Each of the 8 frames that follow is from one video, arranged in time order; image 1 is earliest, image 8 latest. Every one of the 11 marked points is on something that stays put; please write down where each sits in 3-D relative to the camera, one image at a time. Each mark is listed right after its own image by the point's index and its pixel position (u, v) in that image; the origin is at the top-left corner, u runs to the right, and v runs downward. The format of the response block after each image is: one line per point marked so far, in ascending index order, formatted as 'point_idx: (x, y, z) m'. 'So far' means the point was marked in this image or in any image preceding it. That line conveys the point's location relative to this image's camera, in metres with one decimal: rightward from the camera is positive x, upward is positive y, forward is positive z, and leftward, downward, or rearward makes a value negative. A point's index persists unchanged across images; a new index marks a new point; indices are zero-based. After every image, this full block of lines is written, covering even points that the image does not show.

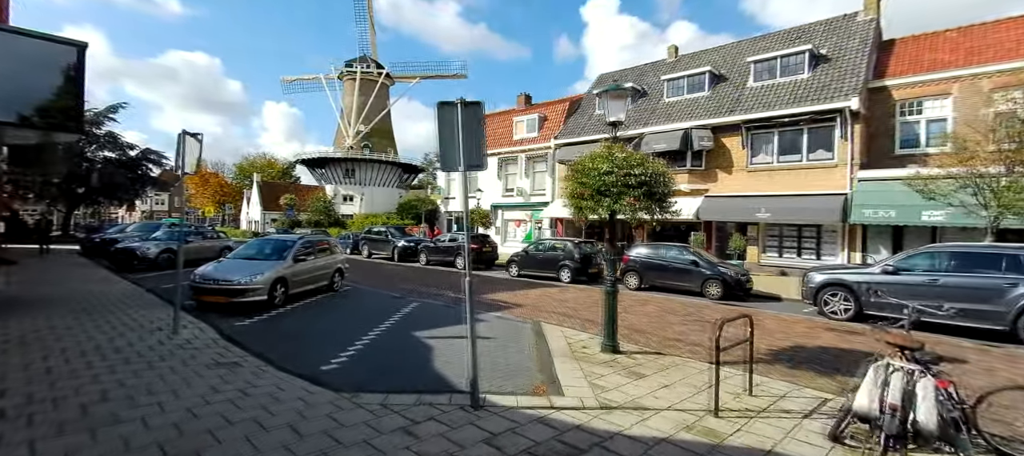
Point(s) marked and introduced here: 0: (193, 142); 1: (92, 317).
0: (-4.7, +1.3, +6.4) m
1: (-7.1, -1.5, +7.3) m
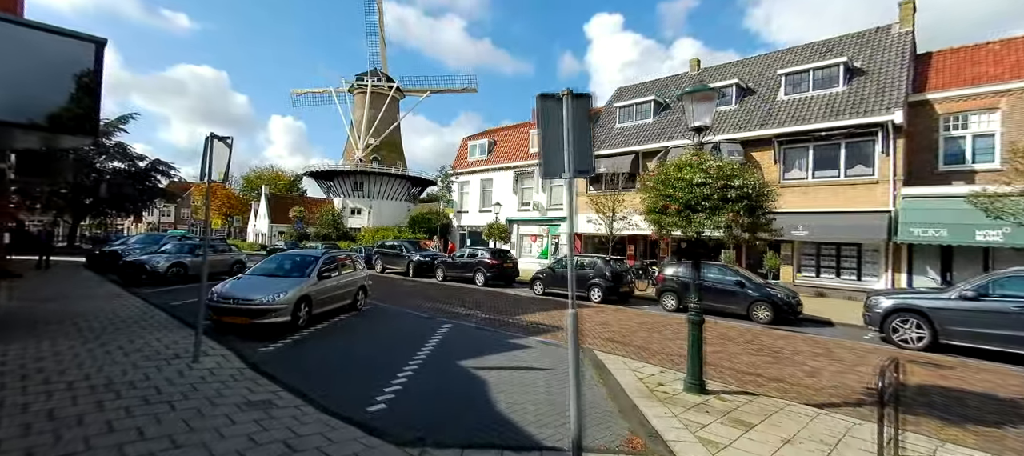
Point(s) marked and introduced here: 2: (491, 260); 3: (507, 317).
0: (-3.8, +1.1, +5.7) m
1: (-6.2, -1.7, +6.6) m
2: (-0.9, -1.3, +18.2) m
3: (-0.1, -2.1, +10.3) m
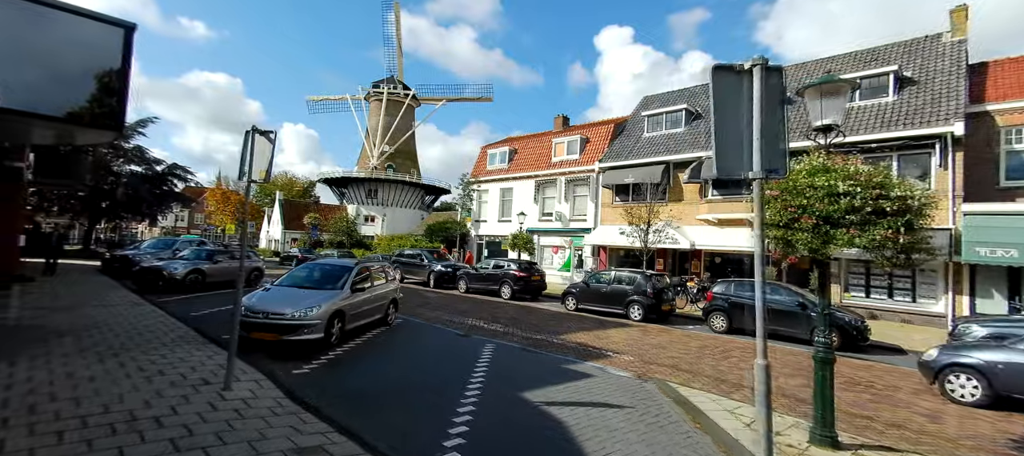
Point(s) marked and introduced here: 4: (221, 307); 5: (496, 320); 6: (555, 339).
0: (-2.9, +1.0, +5.1) m
1: (-5.3, -1.8, +5.8) m
2: (+0.3, -1.8, +17.4) m
3: (+0.8, -2.4, +9.5) m
4: (-7.8, -2.2, +11.7) m
5: (-0.4, -2.4, +11.3) m
6: (+0.9, -2.4, +9.3) m
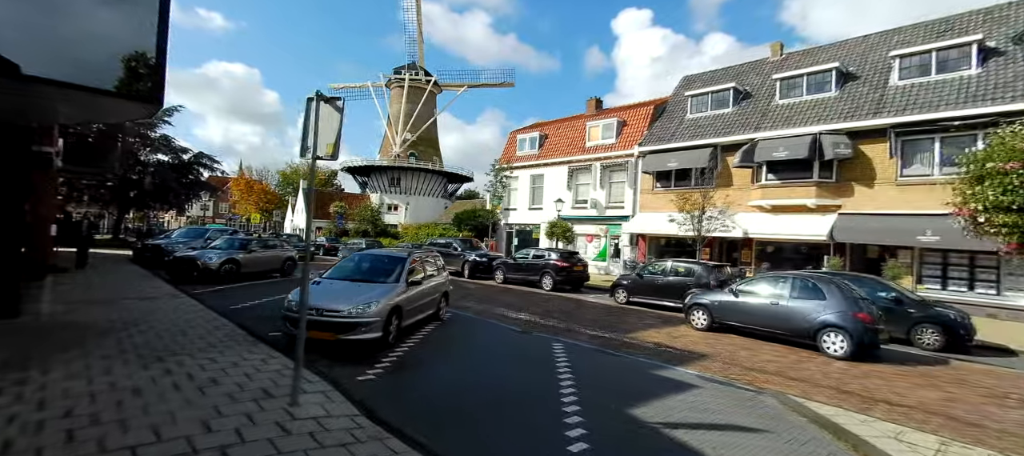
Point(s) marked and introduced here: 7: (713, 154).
0: (-1.7, +1.1, +4.2) m
1: (-4.1, -1.6, +5.2) m
2: (+1.8, -1.3, +16.5) m
3: (+2.1, -2.1, +8.6) m
4: (-6.5, -1.9, +11.1) m
5: (+0.9, -2.1, +10.4) m
6: (+2.2, -2.1, +8.4) m
7: (+9.0, +3.3, +19.5) m
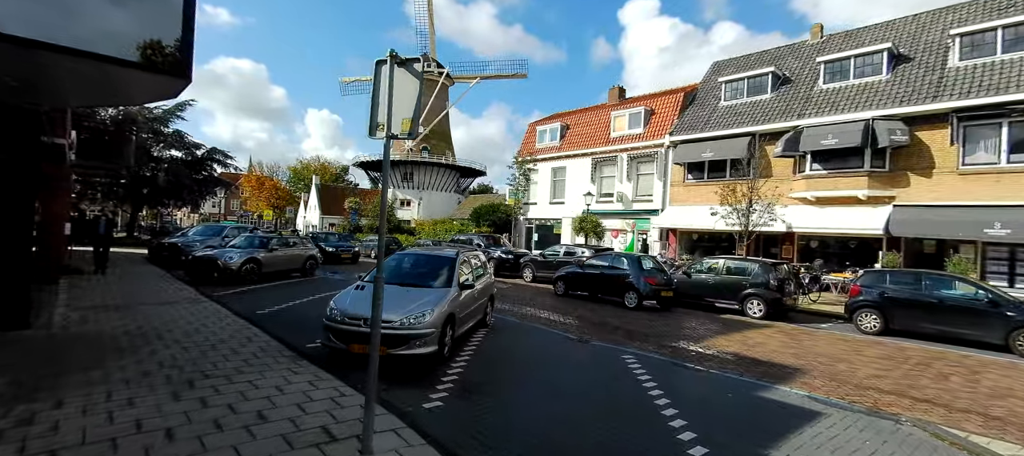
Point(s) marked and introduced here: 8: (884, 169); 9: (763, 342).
0: (-0.8, +1.1, +3.4) m
1: (-3.2, -1.6, +4.4) m
2: (+3.0, -1.1, +15.6) m
3: (+3.1, -2.1, +7.7) m
4: (-5.4, -1.8, +10.4) m
5: (+2.0, -2.0, +9.6) m
6: (+3.2, -2.1, +7.5) m
7: (+10.2, +3.6, +18.5) m
8: (+13.2, +2.1, +15.5) m
9: (+4.6, -2.1, +8.0) m
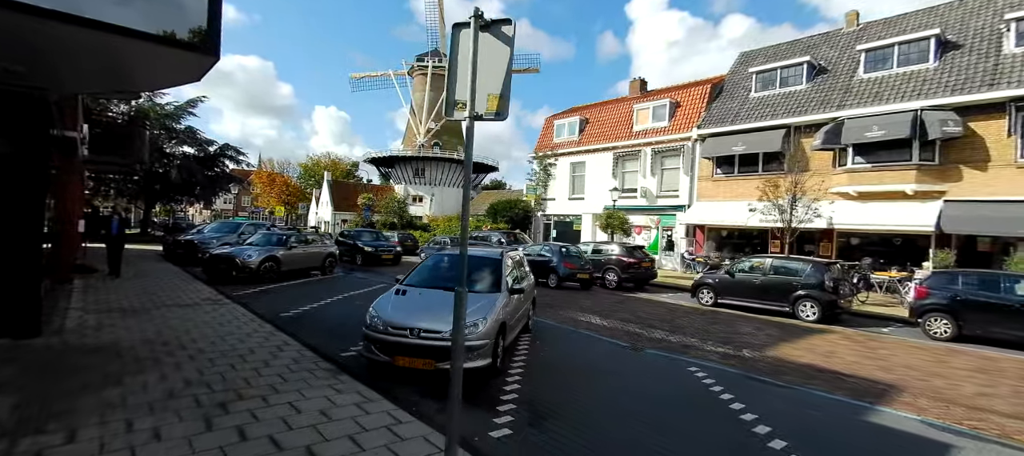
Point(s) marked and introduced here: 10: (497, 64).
0: (-0.1, +1.1, +2.7) m
1: (-2.5, -1.6, +3.8) m
2: (+3.9, -1.0, +14.9) m
3: (+3.9, -2.0, +7.0) m
4: (-4.6, -1.7, +9.8) m
5: (+2.8, -2.0, +8.9) m
6: (+4.0, -2.0, +6.8) m
7: (+11.1, +3.8, +17.6) m
8: (+14.1, +2.2, +14.6) m
9: (+5.4, -2.1, +7.3) m
10: (-0.1, +1.0, +2.7) m
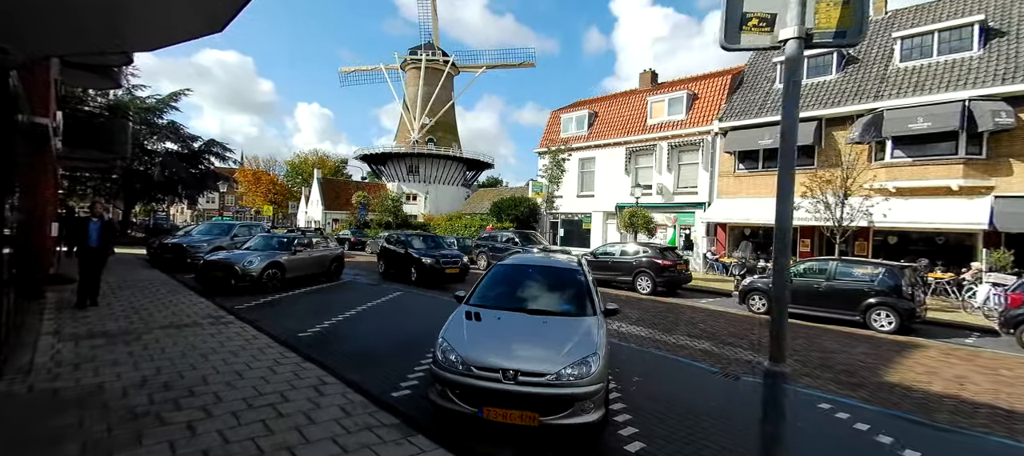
0: (+1.0, +1.0, +1.5) m
1: (-1.3, -1.7, +2.6) m
2: (+4.7, -1.0, +13.9) m
3: (+5.0, -2.1, +6.0) m
4: (-3.6, -1.8, +8.5) m
5: (+3.7, -2.0, +7.8) m
6: (+5.0, -2.1, +5.8) m
7: (+11.8, +3.8, +16.7) m
8: (+14.9, +2.3, +13.8) m
9: (+6.4, -2.1, +6.3) m
10: (+1.1, +0.9, +1.5) m
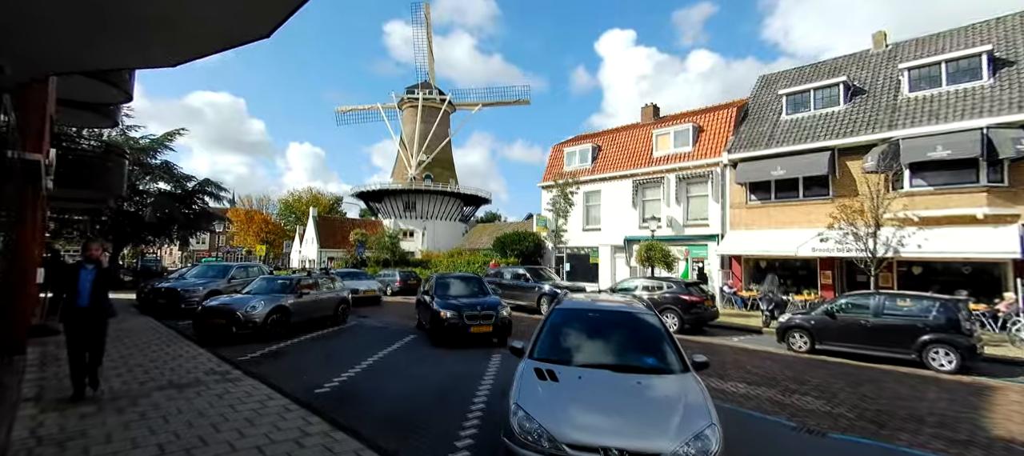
0: (+1.7, +0.9, +1.0) m
1: (-0.6, -2.0, +1.8) m
2: (+5.2, -2.1, +13.2) m
3: (+5.7, -2.5, +5.3) m
4: (-3.0, -2.6, +7.7) m
5: (+4.4, -2.6, +7.1) m
6: (+5.7, -2.5, +5.1) m
7: (+12.2, +2.7, +16.6) m
8: (+15.4, +1.4, +13.6) m
9: (+7.1, -2.5, +5.6) m
10: (+1.8, +0.7, +1.0) m
